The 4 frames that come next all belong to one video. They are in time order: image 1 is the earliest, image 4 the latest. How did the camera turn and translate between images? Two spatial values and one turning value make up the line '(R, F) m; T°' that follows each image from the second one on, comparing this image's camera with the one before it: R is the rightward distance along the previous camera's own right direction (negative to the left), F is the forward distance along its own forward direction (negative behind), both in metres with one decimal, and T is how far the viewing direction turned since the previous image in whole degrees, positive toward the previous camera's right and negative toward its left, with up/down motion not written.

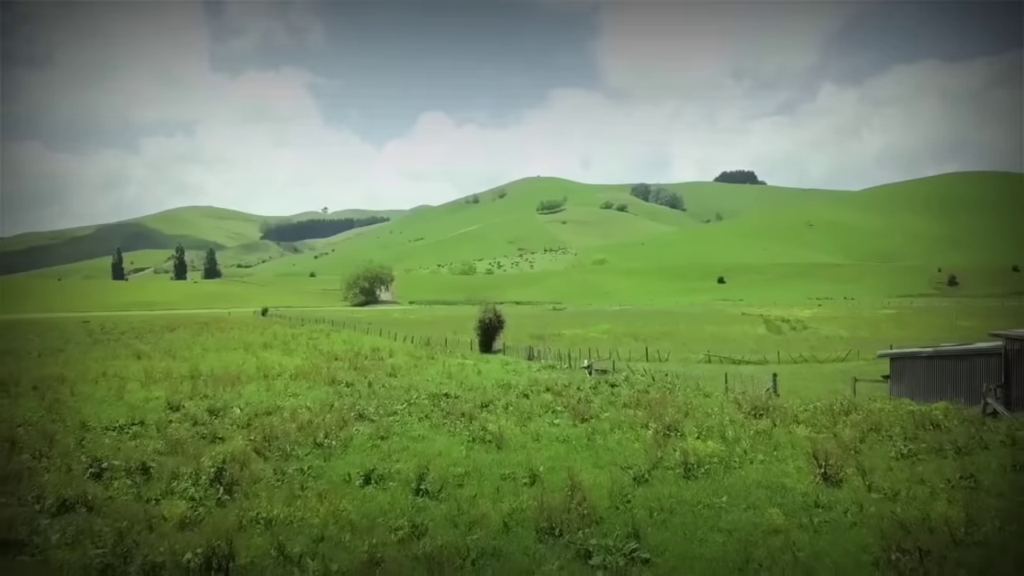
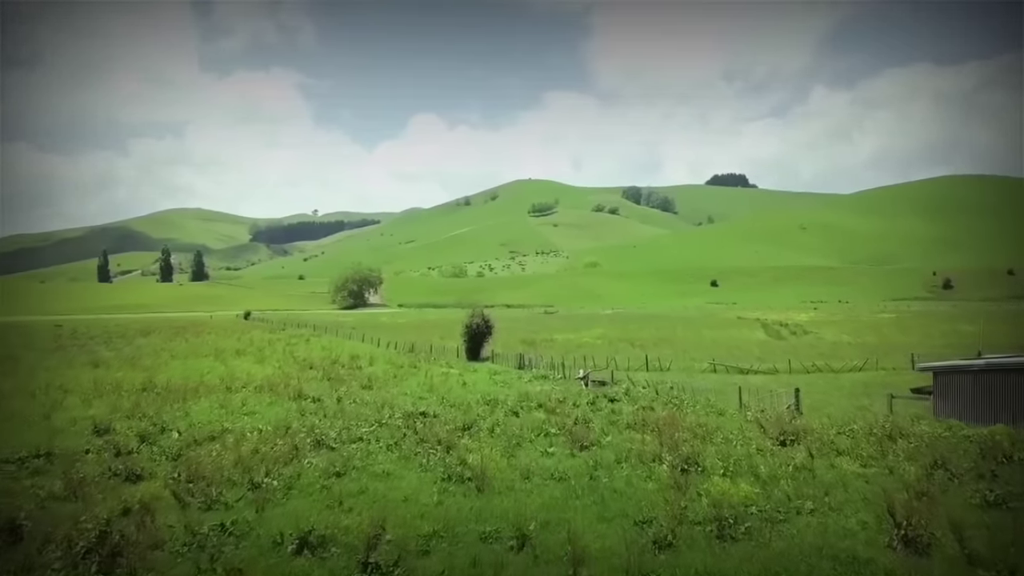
(+0.1, +2.9) m; +1°
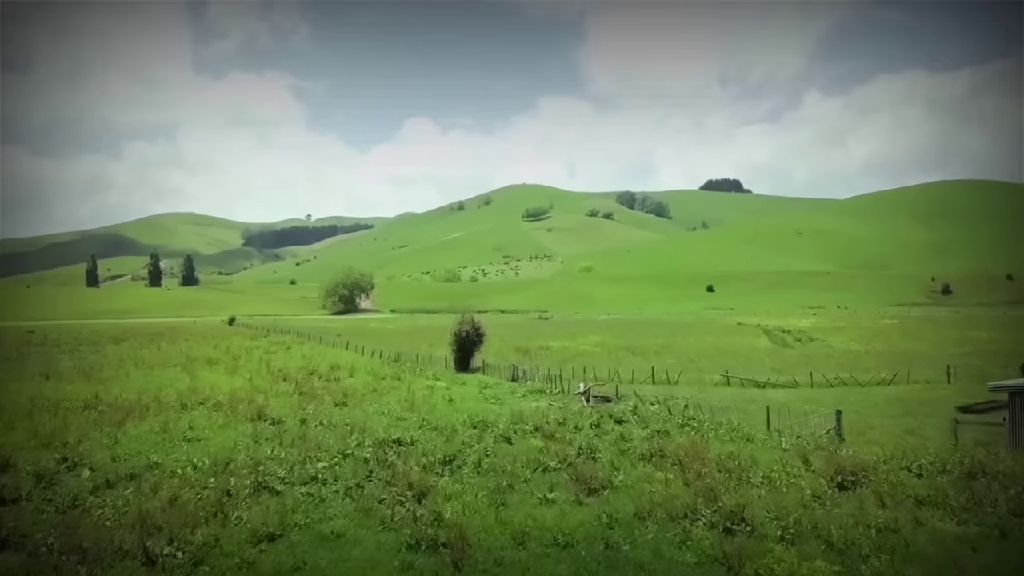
(+0.1, +3.2) m; +1°
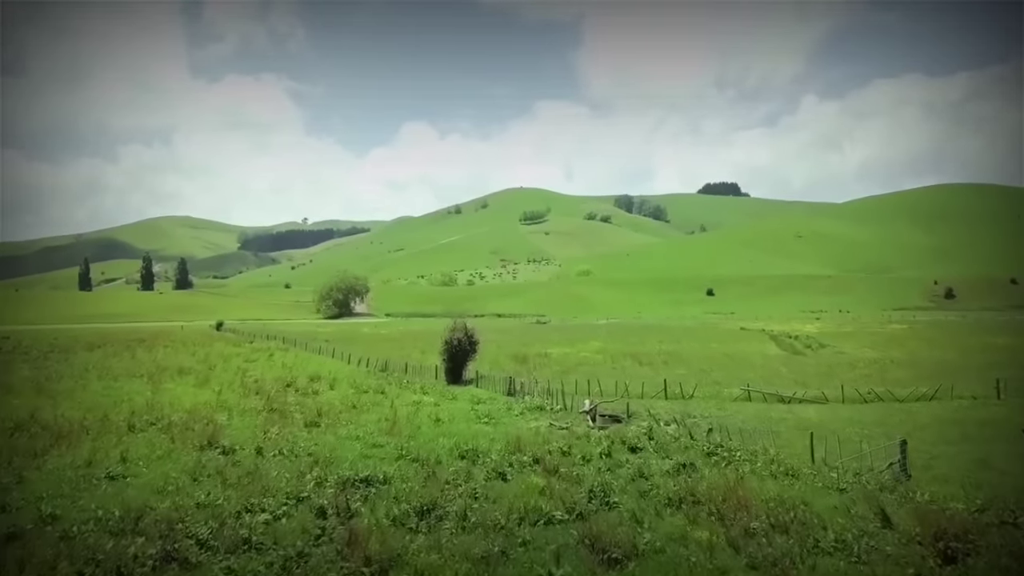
(0.0, +3.2) m; 0°
